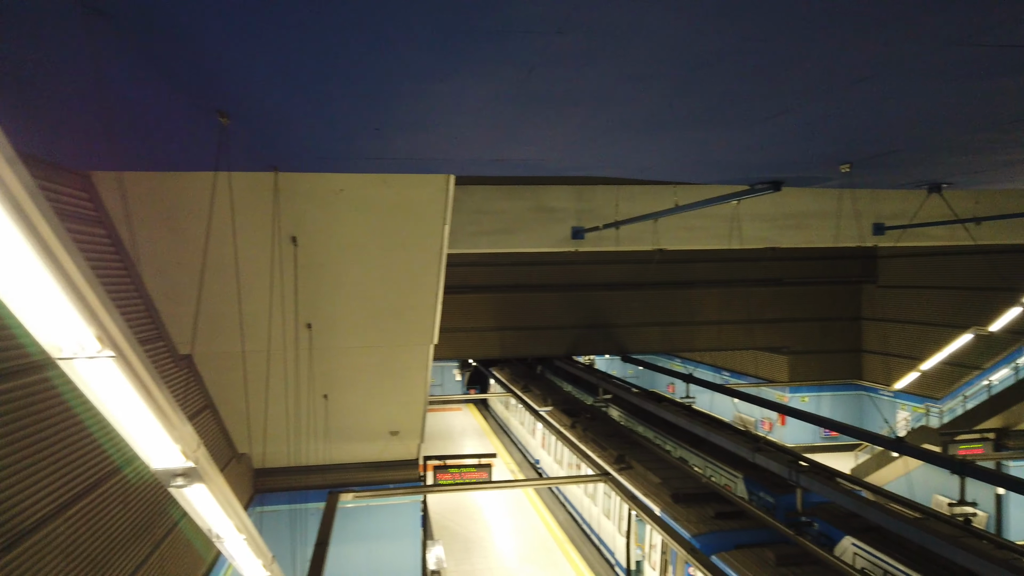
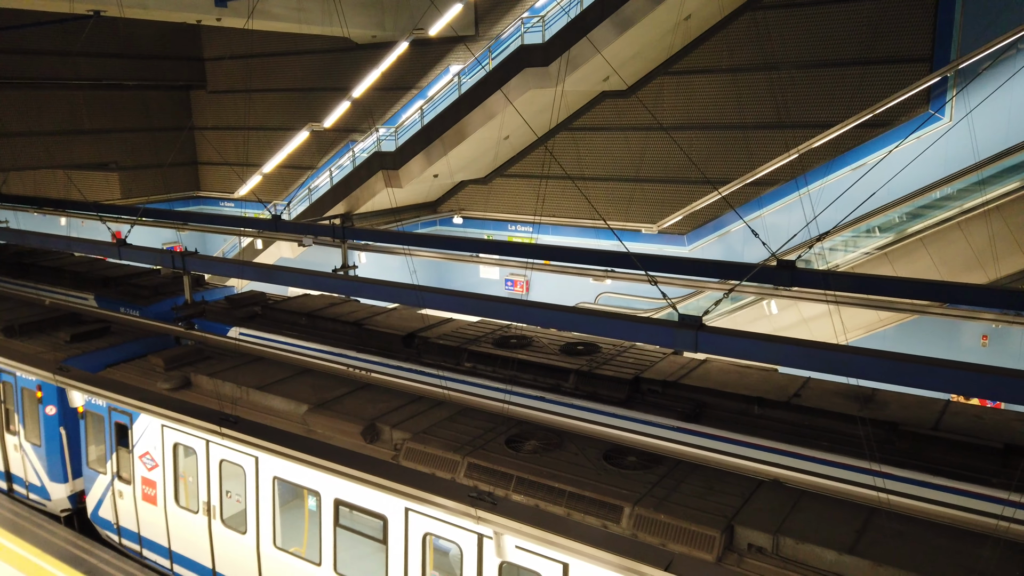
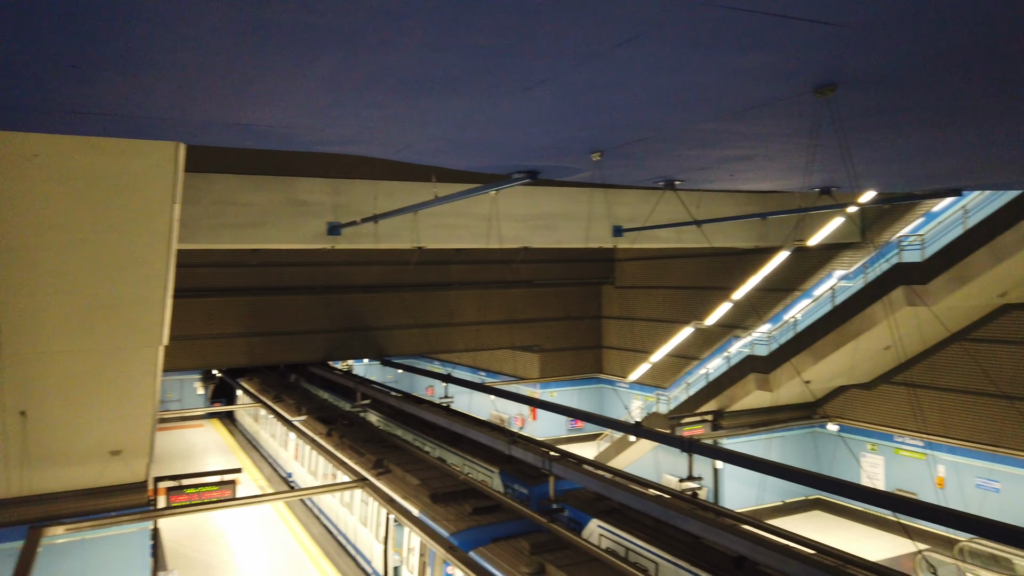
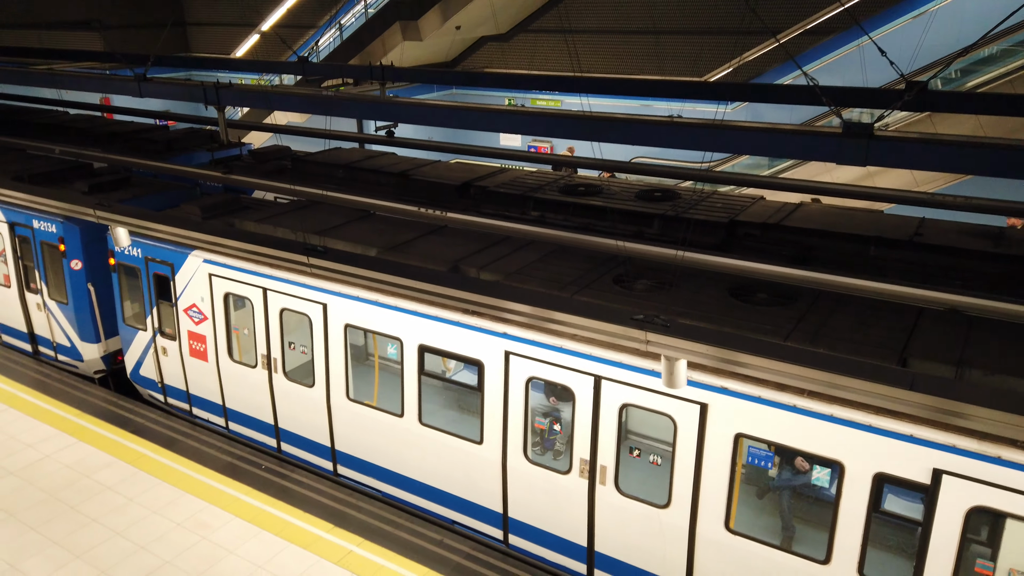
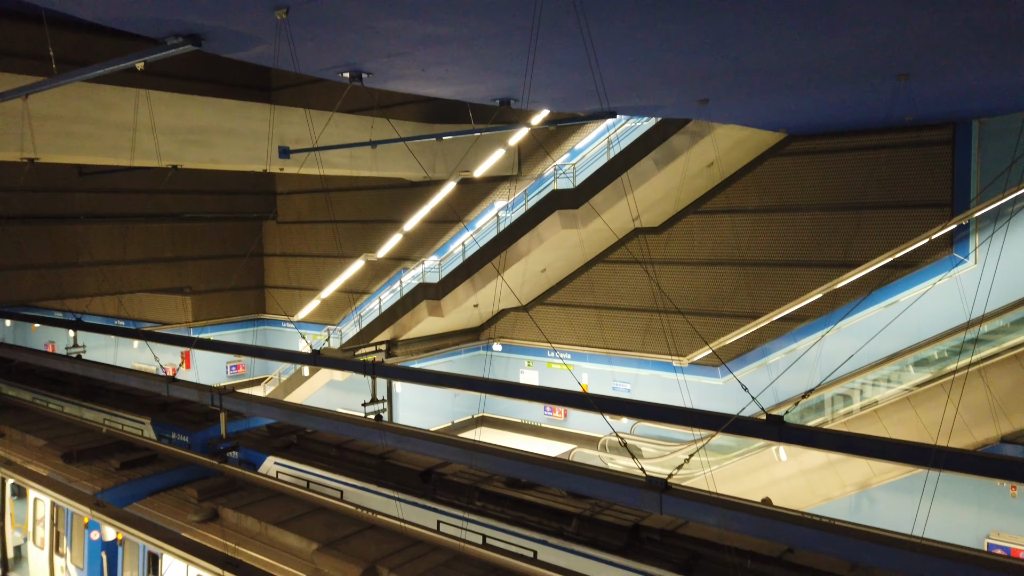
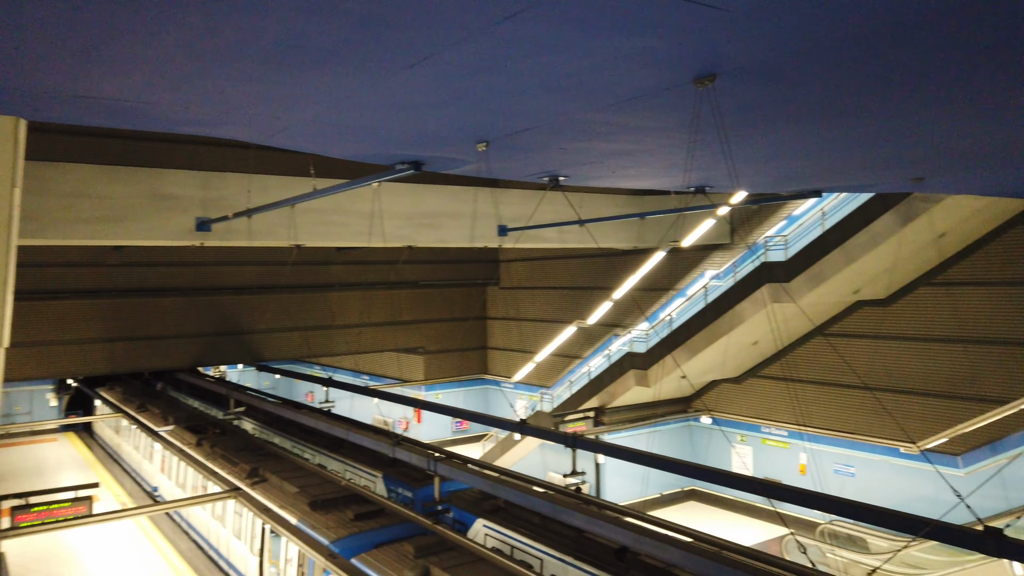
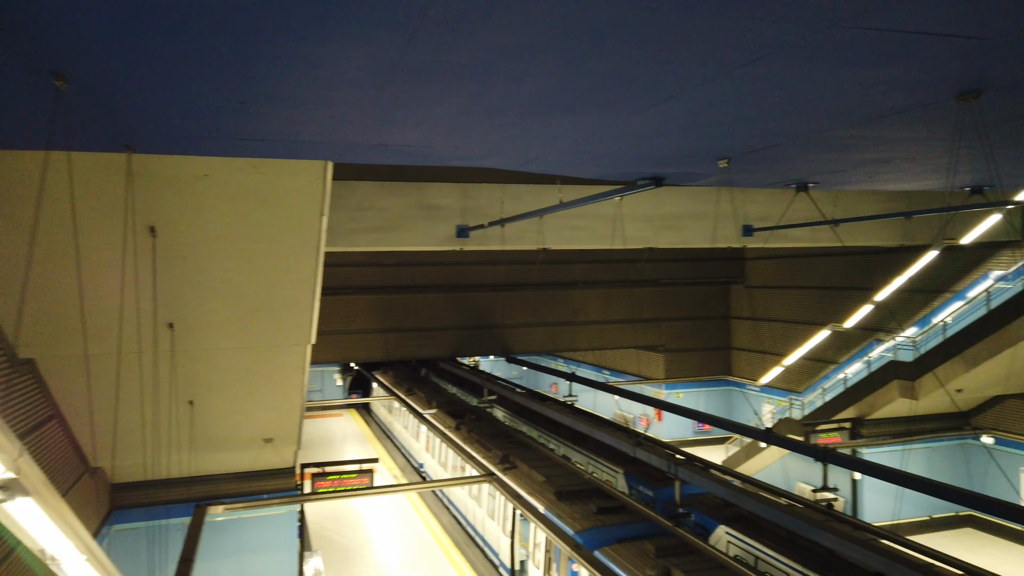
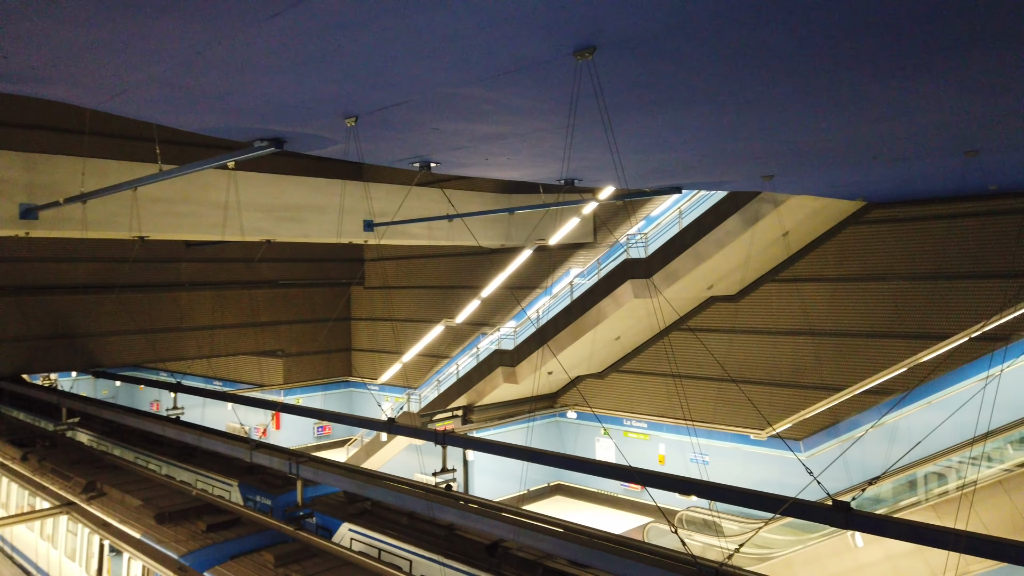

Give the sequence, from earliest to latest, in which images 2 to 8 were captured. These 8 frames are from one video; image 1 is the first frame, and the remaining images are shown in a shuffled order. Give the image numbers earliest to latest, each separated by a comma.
7, 3, 6, 8, 5, 2, 4
